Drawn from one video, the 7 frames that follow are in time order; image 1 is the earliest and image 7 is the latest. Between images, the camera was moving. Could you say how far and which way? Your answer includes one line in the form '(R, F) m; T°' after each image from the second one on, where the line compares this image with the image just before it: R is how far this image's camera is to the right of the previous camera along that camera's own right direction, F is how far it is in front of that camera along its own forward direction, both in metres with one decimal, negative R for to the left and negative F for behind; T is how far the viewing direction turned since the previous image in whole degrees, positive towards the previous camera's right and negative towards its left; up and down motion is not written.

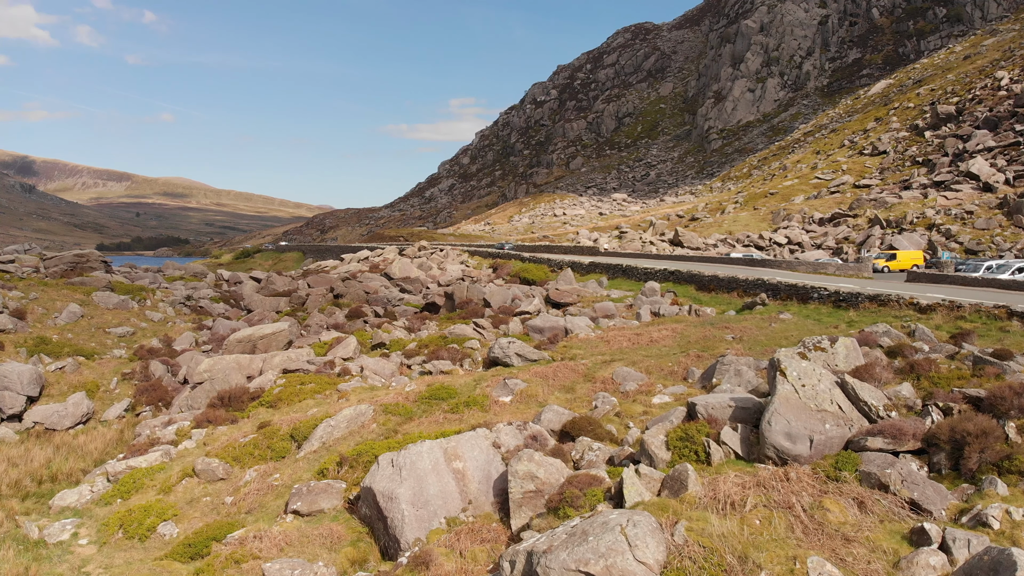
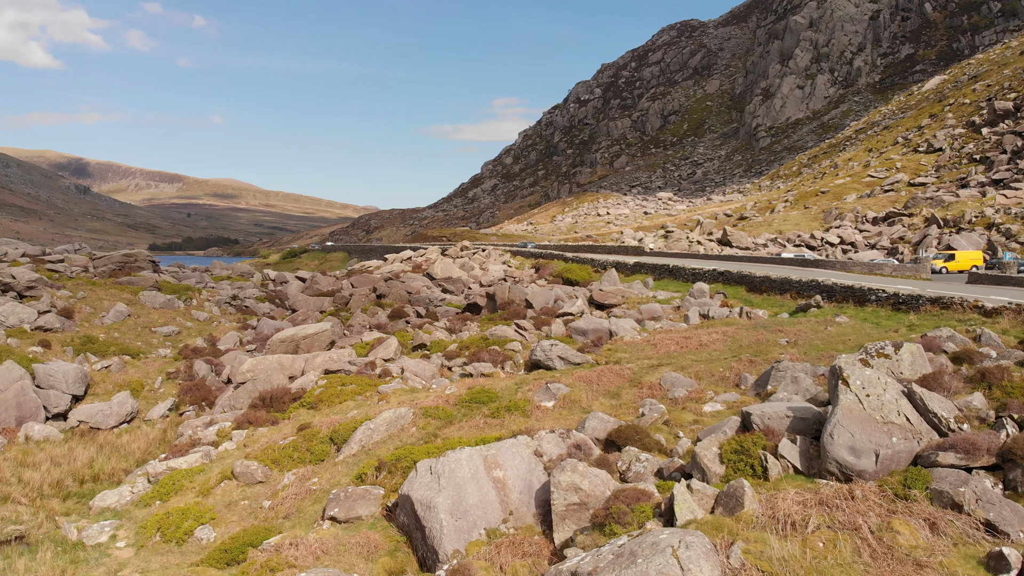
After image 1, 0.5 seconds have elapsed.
(0.0, +0.6) m; -3°
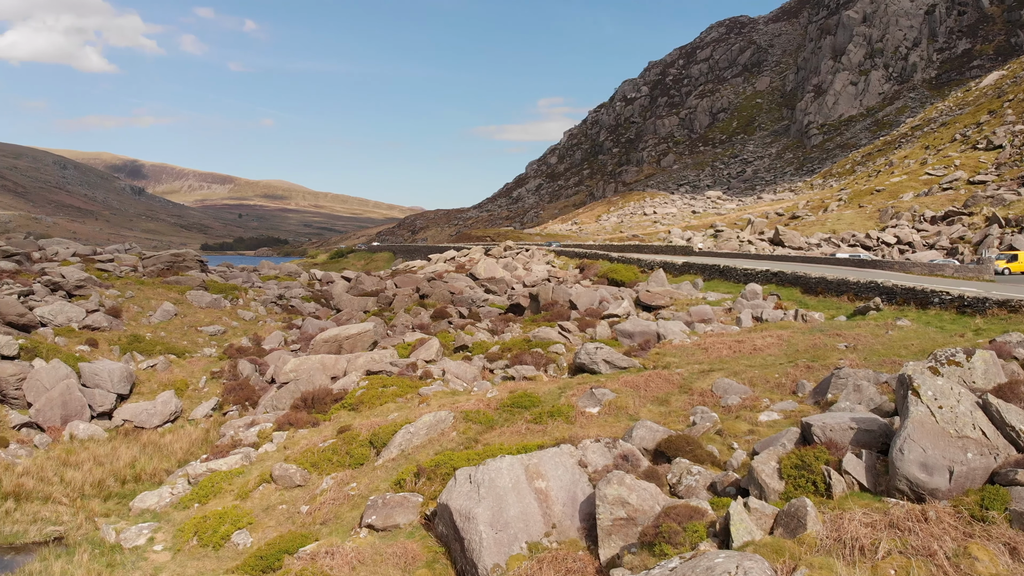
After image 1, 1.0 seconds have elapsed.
(0.0, +0.6) m; -3°
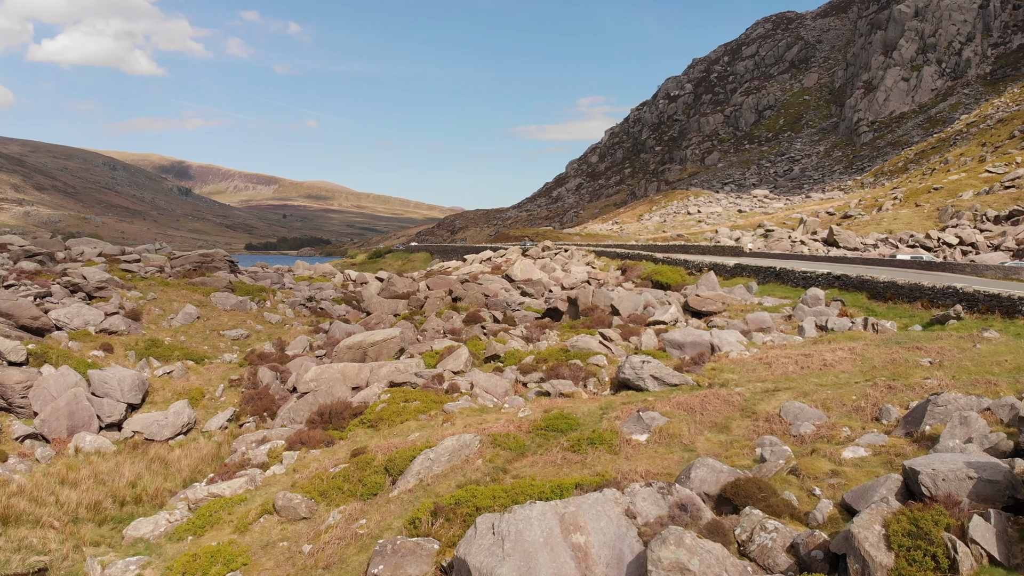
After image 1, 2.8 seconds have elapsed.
(+0.1, +2.2) m; -3°
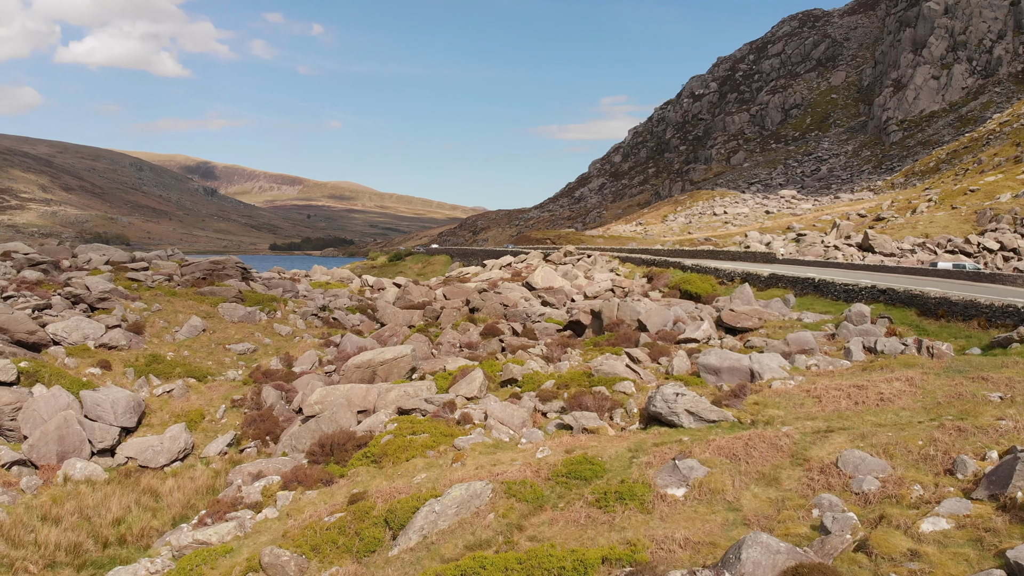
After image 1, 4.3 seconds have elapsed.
(+0.1, +1.8) m; -2°
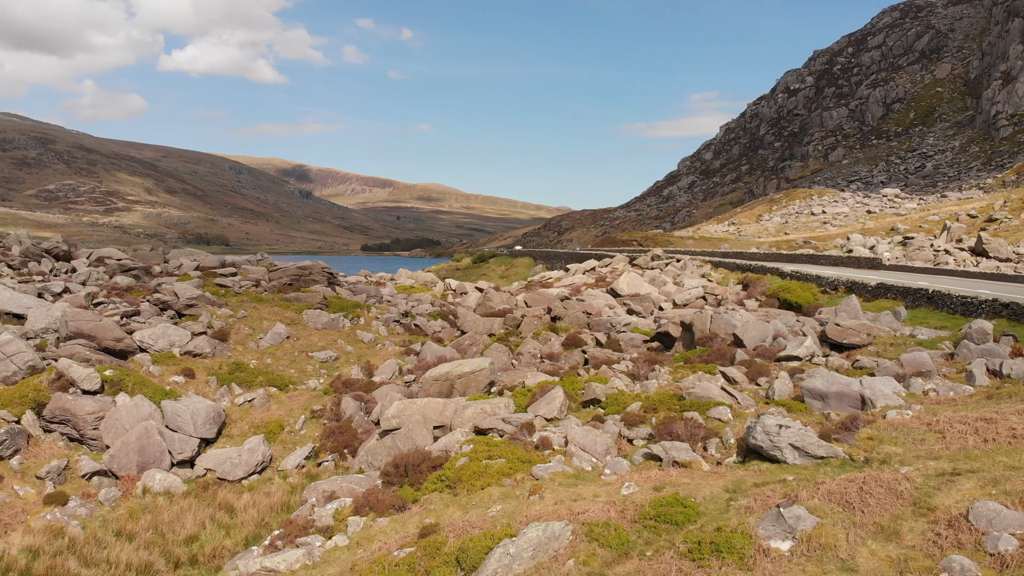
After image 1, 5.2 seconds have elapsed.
(0.0, +1.1) m; -6°
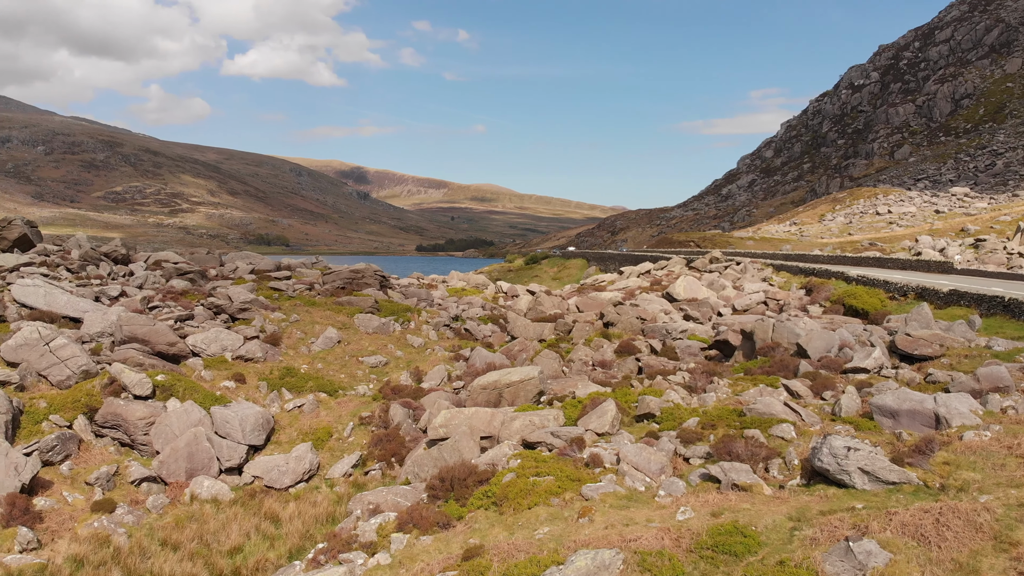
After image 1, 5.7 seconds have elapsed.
(+0.1, +0.7) m; -4°
